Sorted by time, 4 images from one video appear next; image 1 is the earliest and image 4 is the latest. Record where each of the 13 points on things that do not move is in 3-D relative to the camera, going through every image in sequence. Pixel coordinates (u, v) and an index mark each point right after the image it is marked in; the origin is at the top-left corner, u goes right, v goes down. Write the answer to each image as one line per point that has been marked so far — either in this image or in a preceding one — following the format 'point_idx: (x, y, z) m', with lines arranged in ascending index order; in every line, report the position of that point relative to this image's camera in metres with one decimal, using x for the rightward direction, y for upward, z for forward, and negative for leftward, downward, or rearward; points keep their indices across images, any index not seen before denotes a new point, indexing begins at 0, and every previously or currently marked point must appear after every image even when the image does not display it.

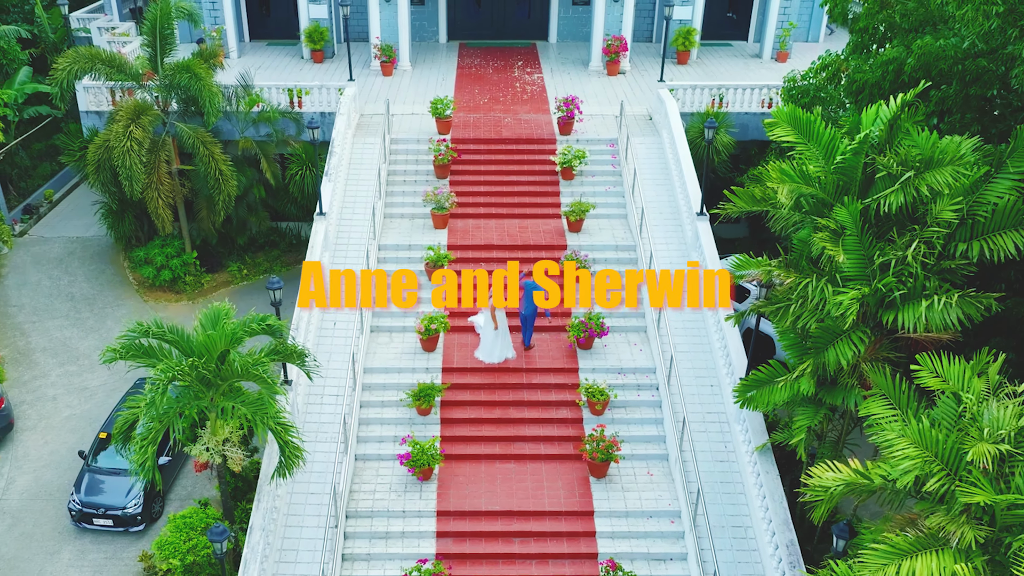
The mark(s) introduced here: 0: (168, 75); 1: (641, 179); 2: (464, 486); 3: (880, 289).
0: (-6.7, +4.1, +19.2) m
1: (+2.4, +2.0, +18.6) m
2: (-0.7, -2.7, +13.4) m
3: (+3.7, 0.0, +10.0) m
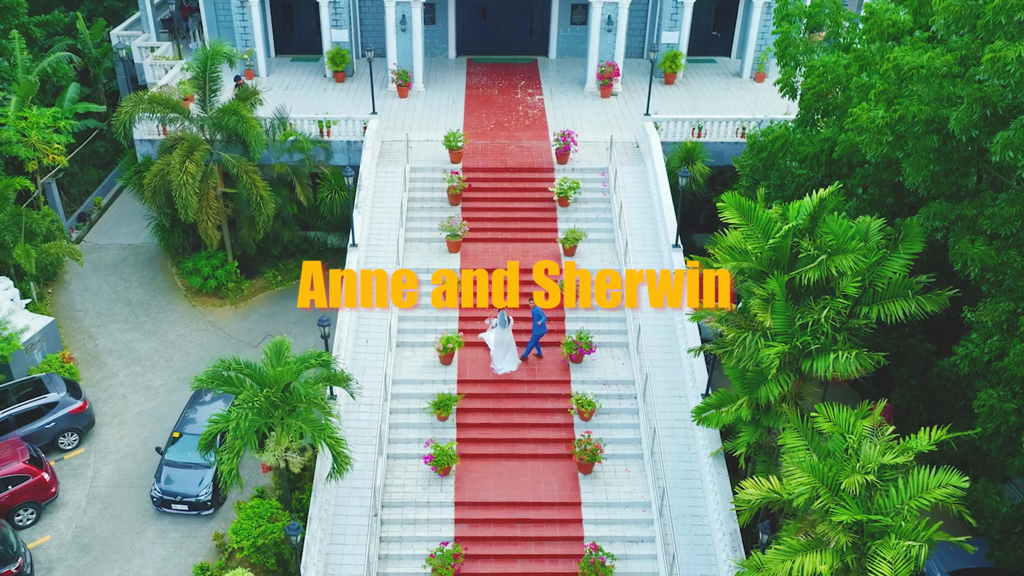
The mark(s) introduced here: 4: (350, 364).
0: (-6.6, +3.8, +22.0) m
1: (+2.5, +1.7, +21.5) m
2: (-0.6, -3.3, +16.6) m
3: (+3.8, -0.7, +13.0) m
4: (-3.0, -1.4, +18.0) m
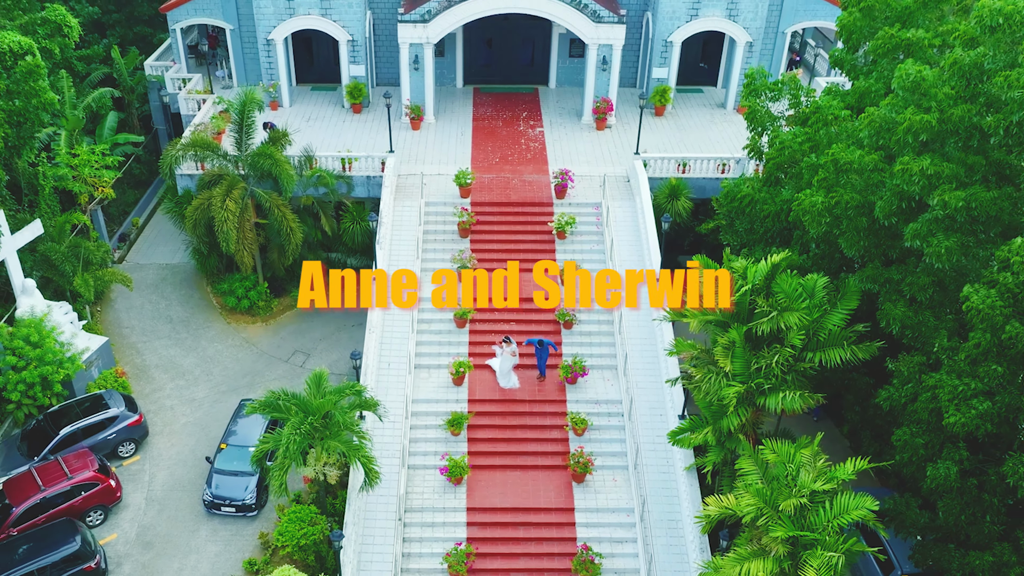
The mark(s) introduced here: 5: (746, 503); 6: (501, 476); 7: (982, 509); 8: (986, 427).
0: (-6.5, +3.2, +24.6) m
1: (+2.6, +1.1, +24.1) m
2: (-0.5, -4.0, +19.3) m
3: (+3.9, -1.5, +15.7) m
4: (-2.9, -2.1, +20.7) m
5: (+3.3, -3.0, +13.9) m
6: (-0.2, -3.8, +19.6) m
7: (+6.5, -3.1, +13.7) m
8: (+6.0, -1.8, +12.5) m
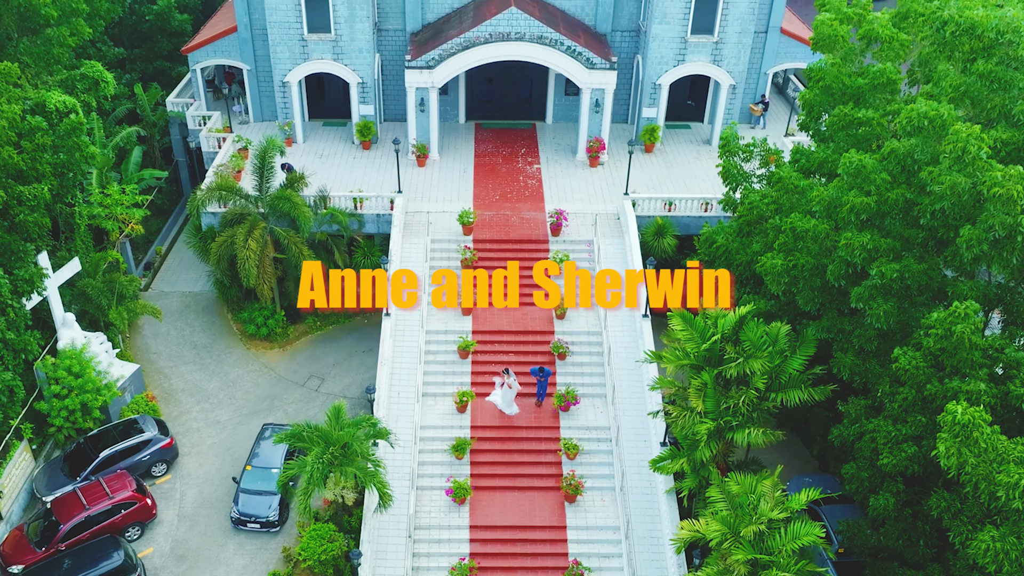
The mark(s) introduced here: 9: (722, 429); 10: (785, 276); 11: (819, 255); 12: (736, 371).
0: (-6.6, +2.4, +26.7) m
1: (+2.6, +0.3, +26.3) m
2: (-0.6, -4.8, +21.5) m
3: (+3.8, -2.4, +17.8) m
4: (-2.9, -2.9, +22.9) m
5: (+3.3, -3.9, +16.0) m
6: (-0.2, -4.6, +21.8) m
7: (+6.5, -4.0, +15.8) m
8: (+6.0, -2.7, +14.7) m
9: (+3.8, -2.6, +18.0) m
10: (+4.8, +0.2, +17.3) m
11: (+5.2, +0.6, +16.9) m
12: (+4.0, -1.5, +17.7) m
